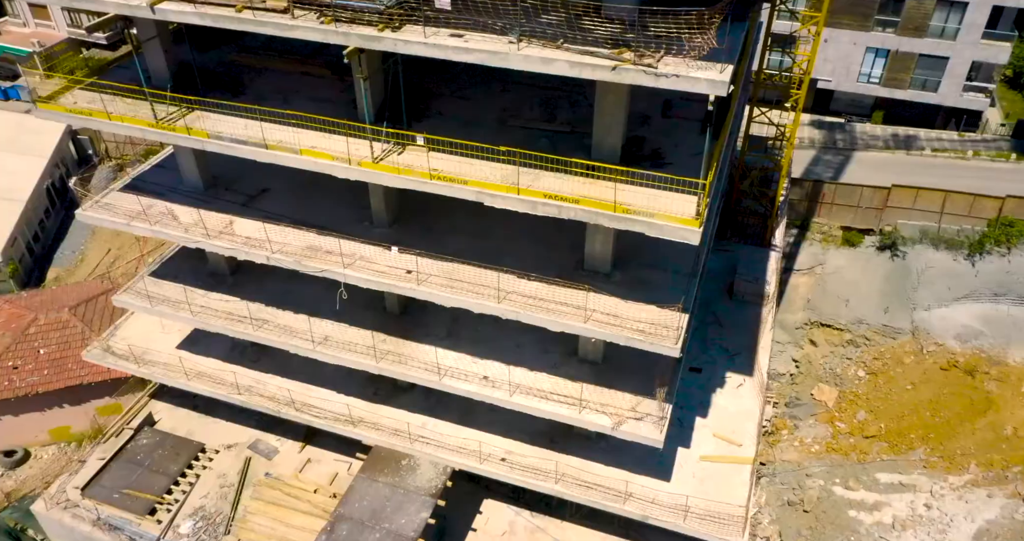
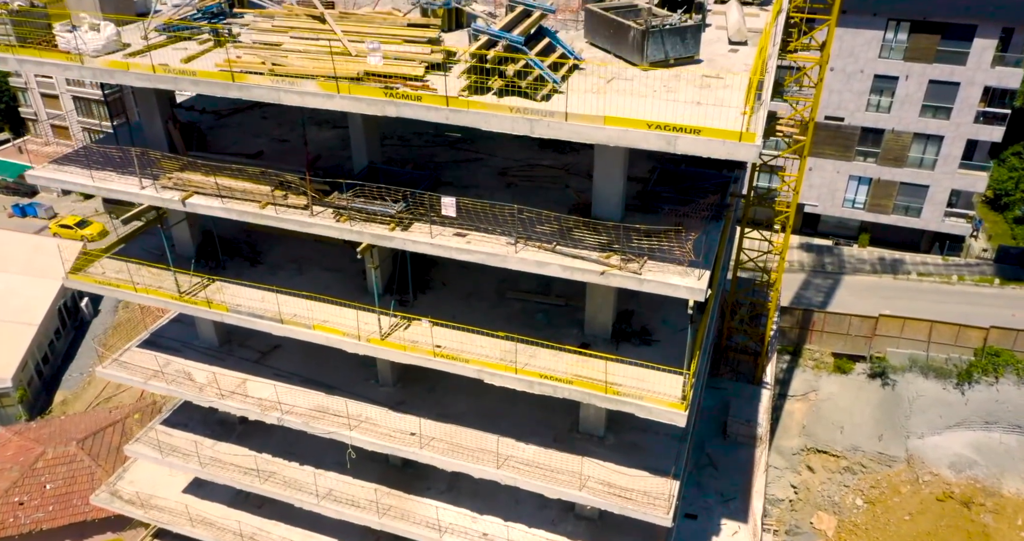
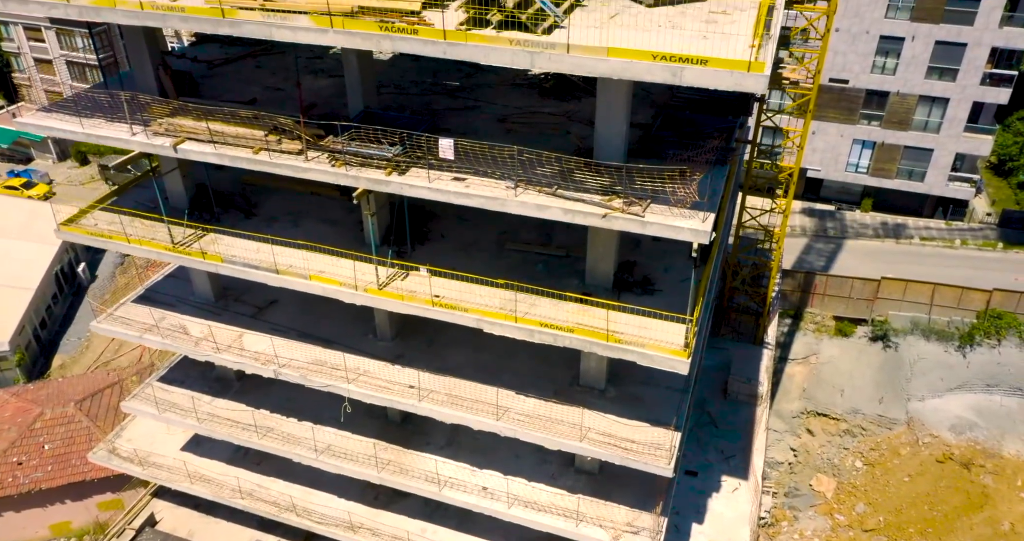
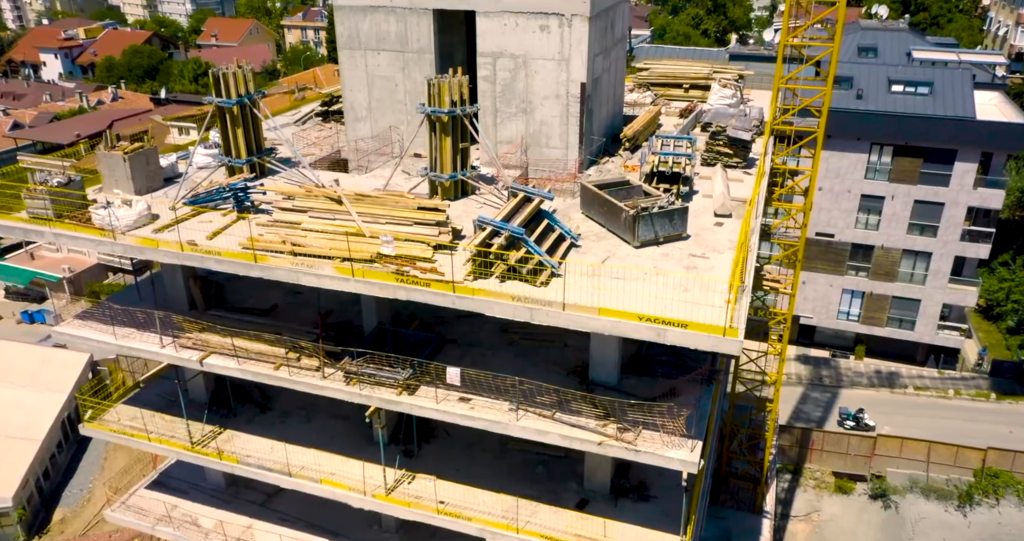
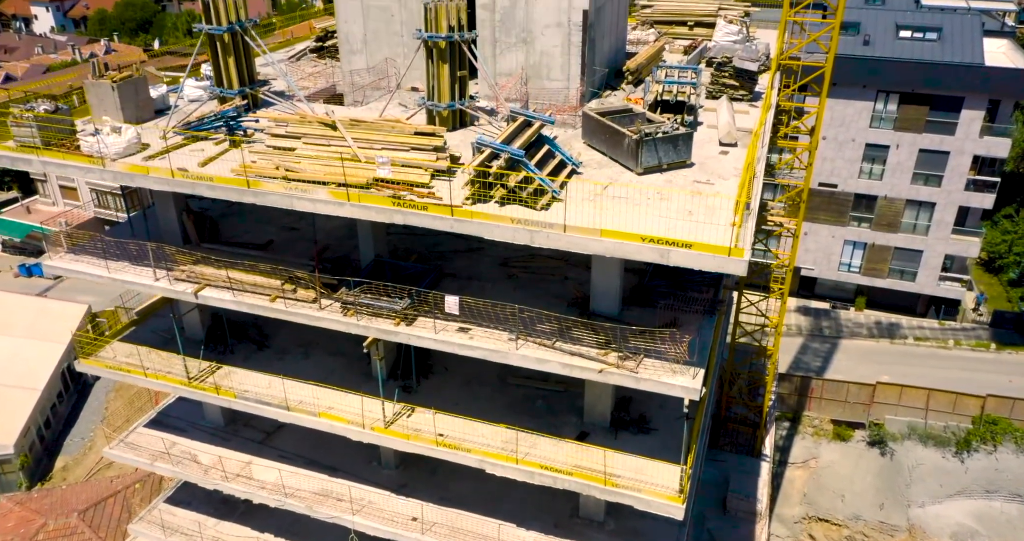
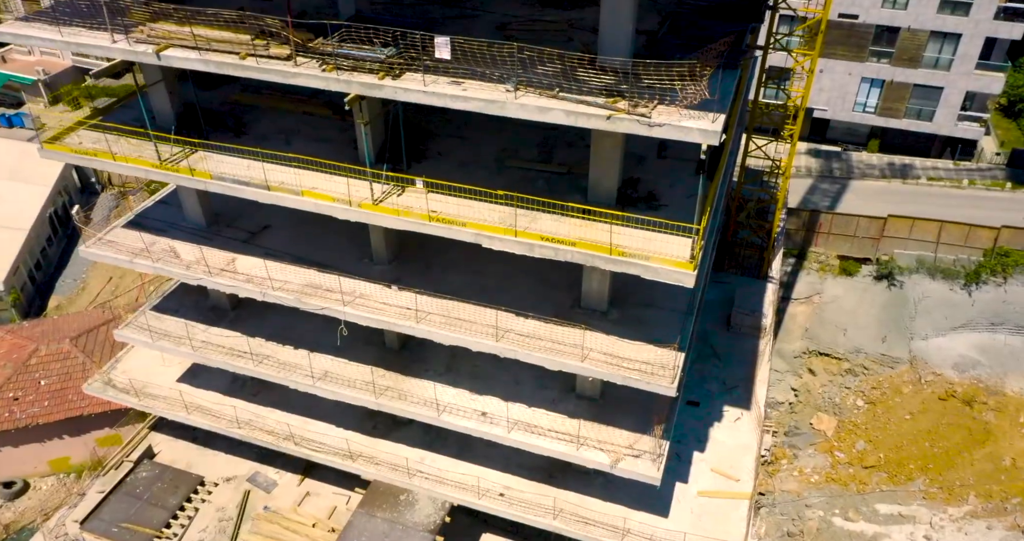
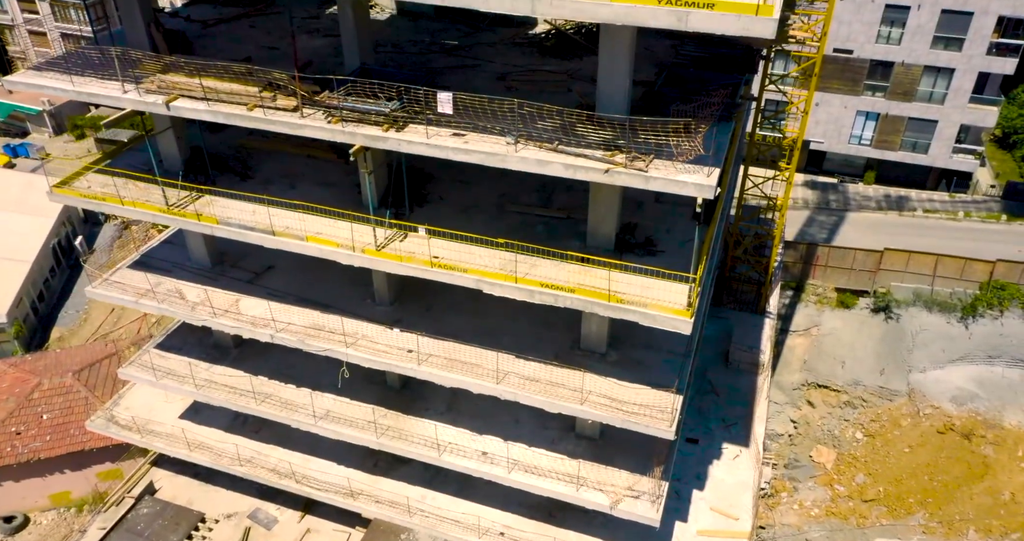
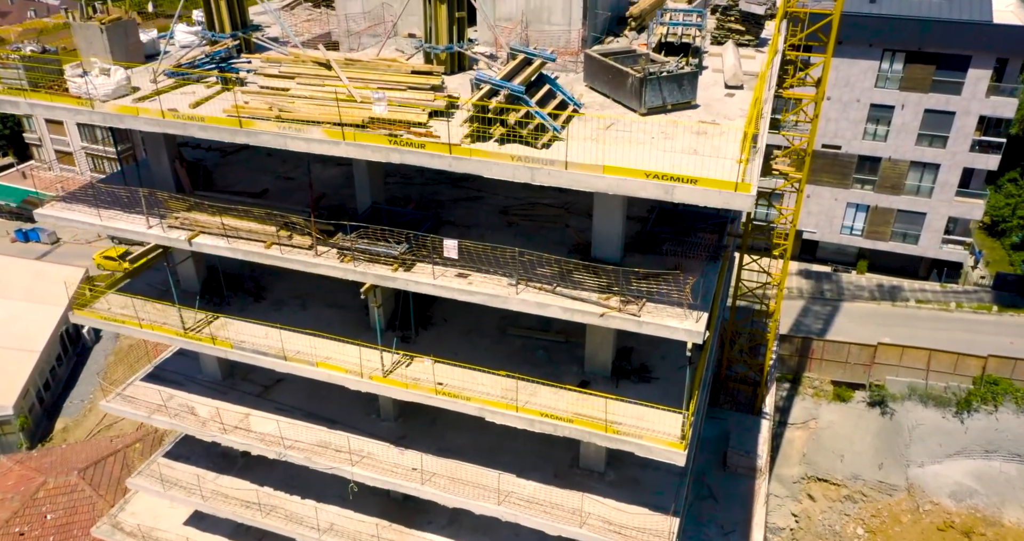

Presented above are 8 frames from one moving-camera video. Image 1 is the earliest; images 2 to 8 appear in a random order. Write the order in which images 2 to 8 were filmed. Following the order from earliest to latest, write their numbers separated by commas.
6, 7, 3, 2, 8, 5, 4
